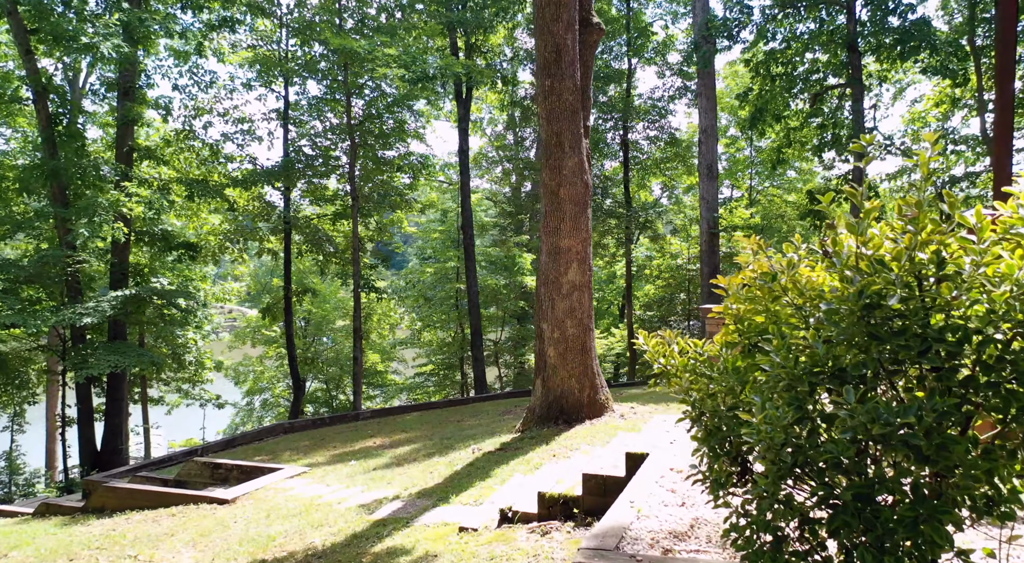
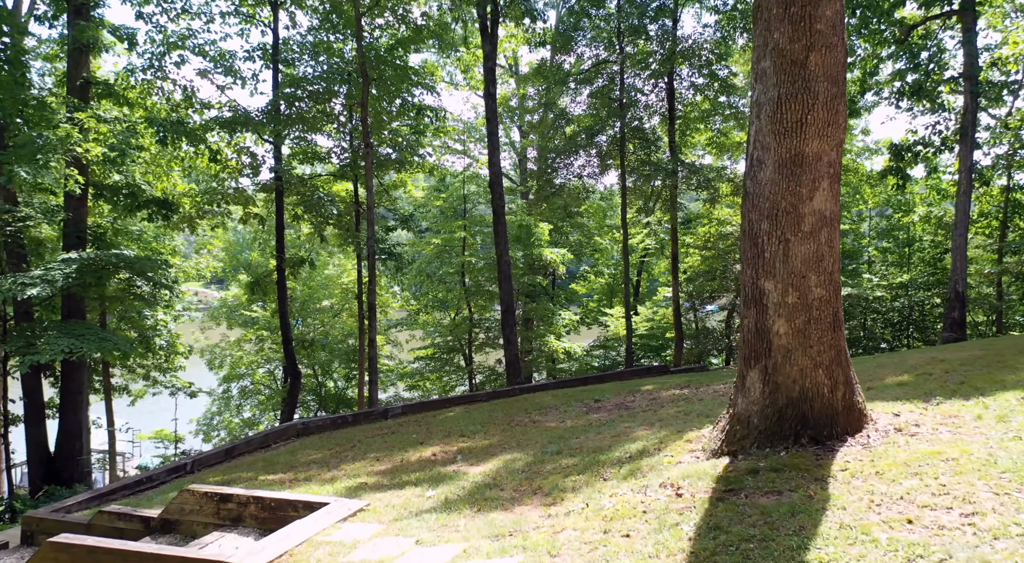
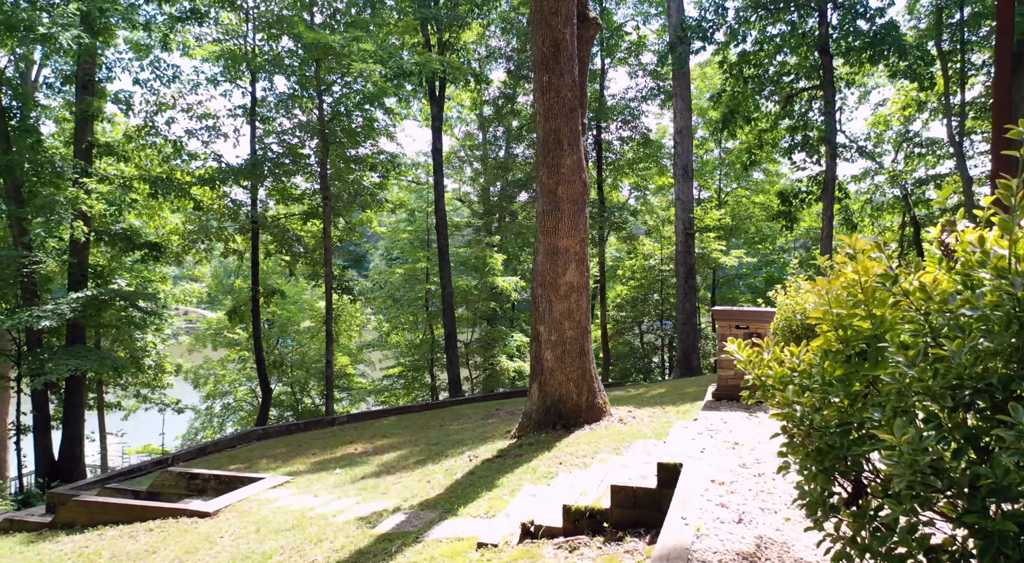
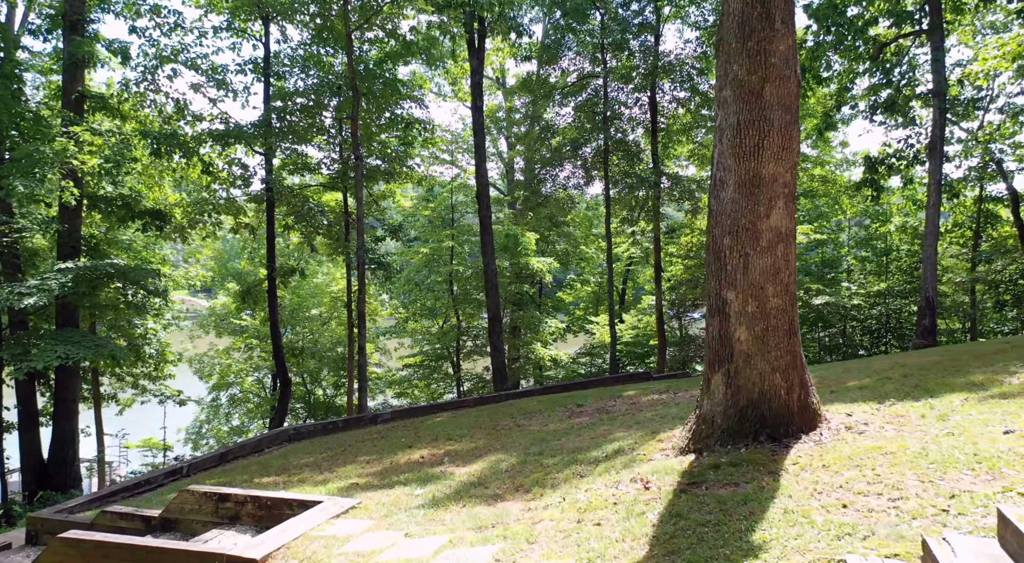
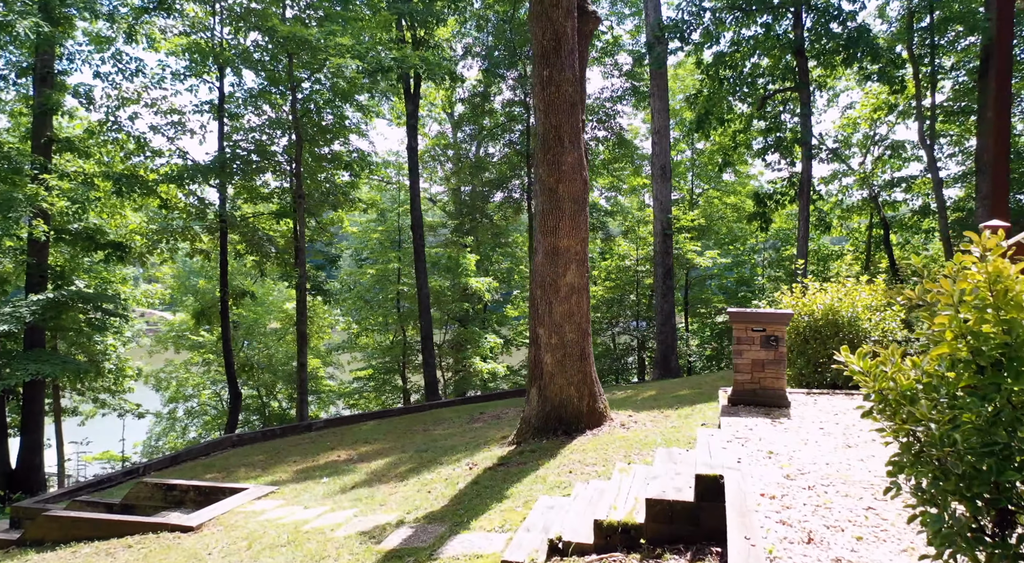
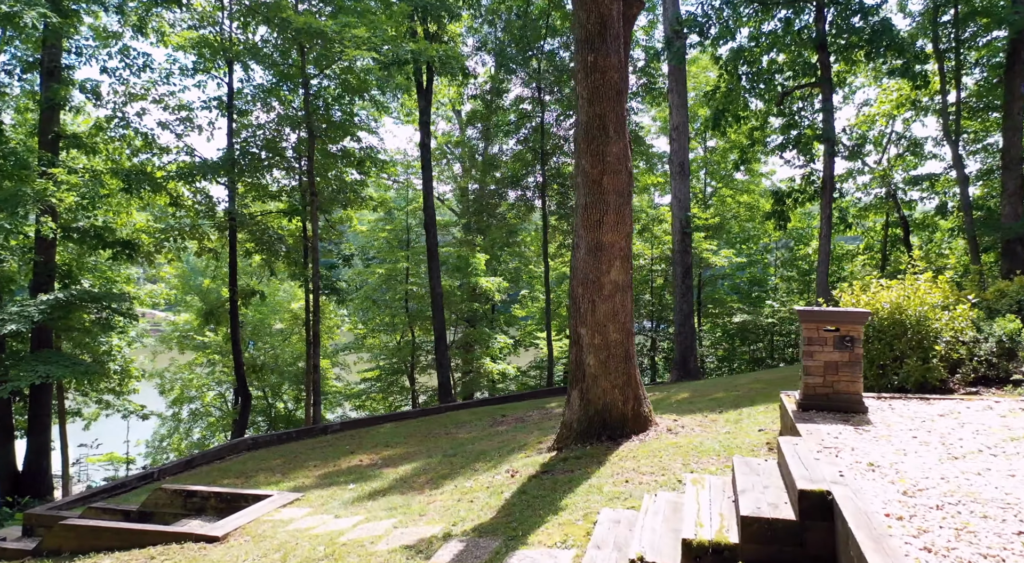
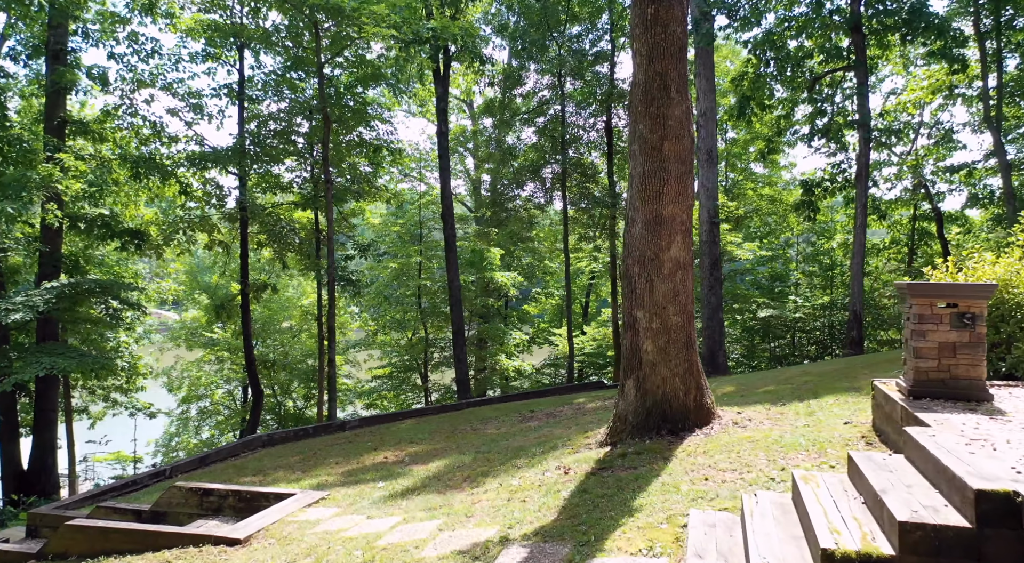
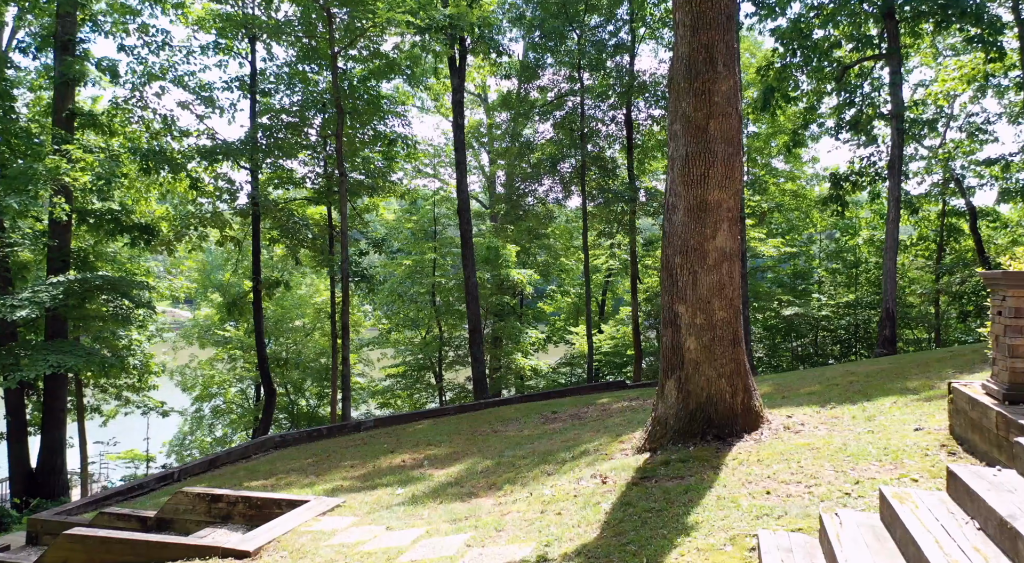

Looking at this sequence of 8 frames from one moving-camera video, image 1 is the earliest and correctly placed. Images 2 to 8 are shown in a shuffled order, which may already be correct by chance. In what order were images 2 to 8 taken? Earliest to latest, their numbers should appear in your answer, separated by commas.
3, 5, 6, 7, 8, 4, 2
